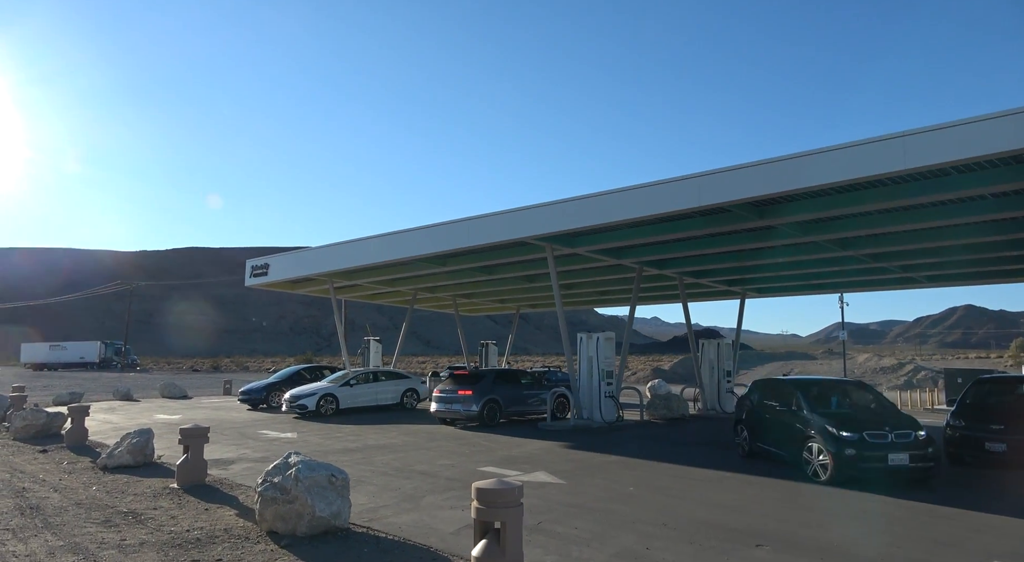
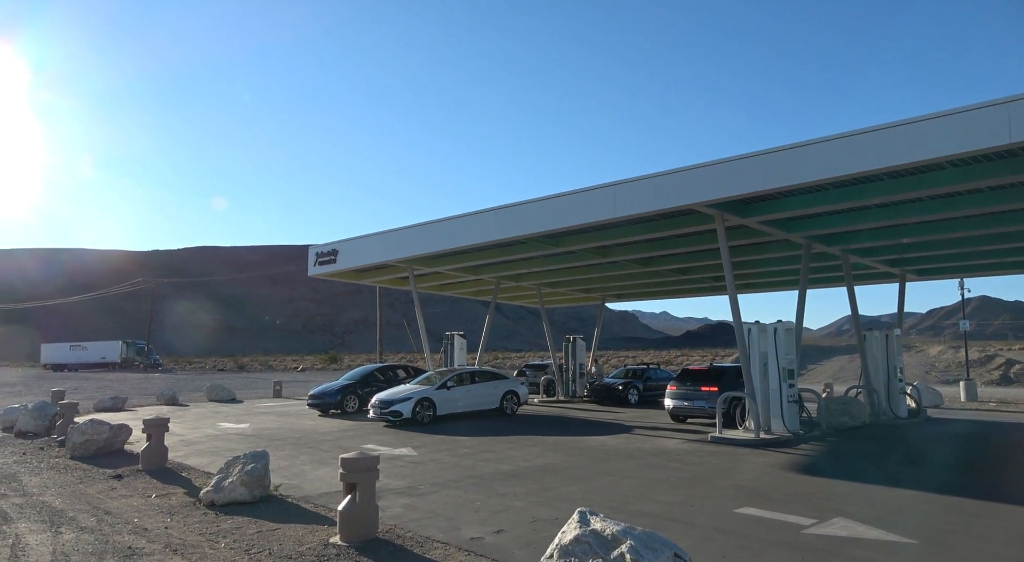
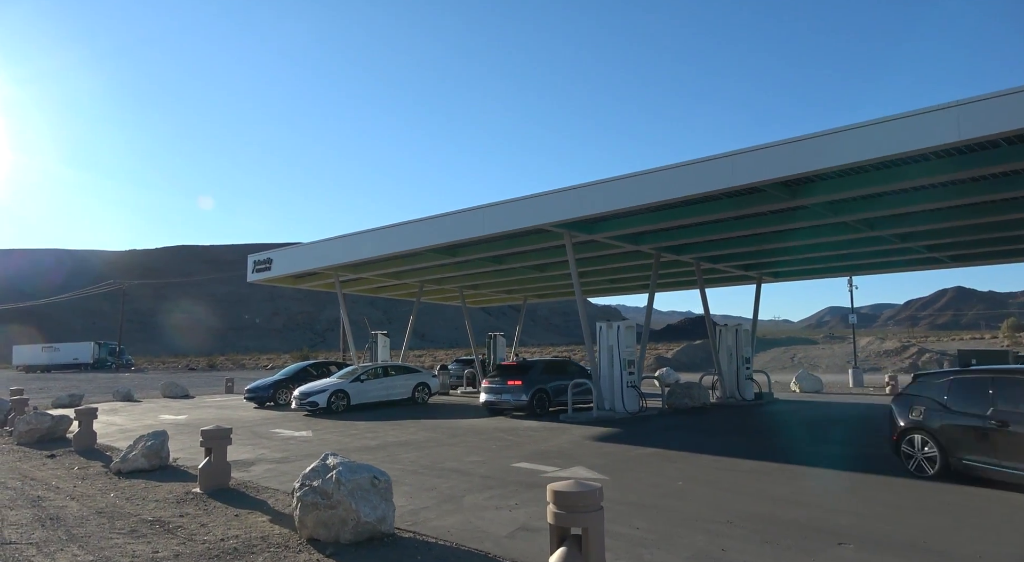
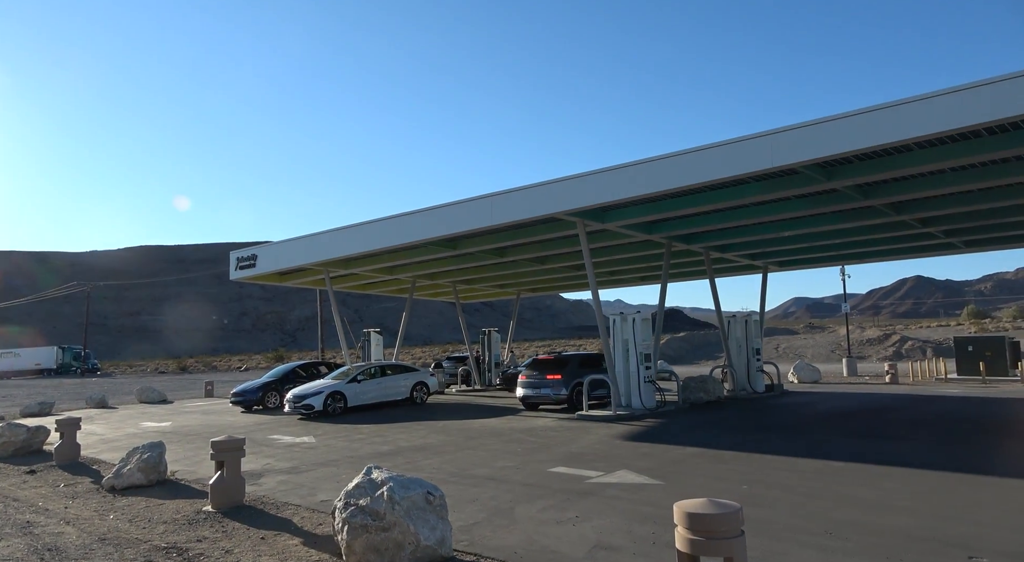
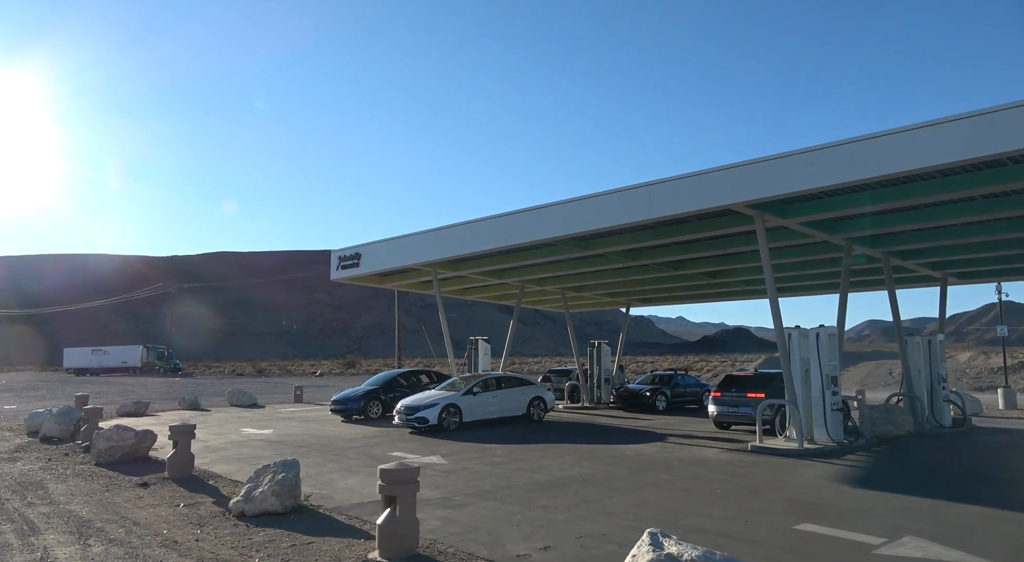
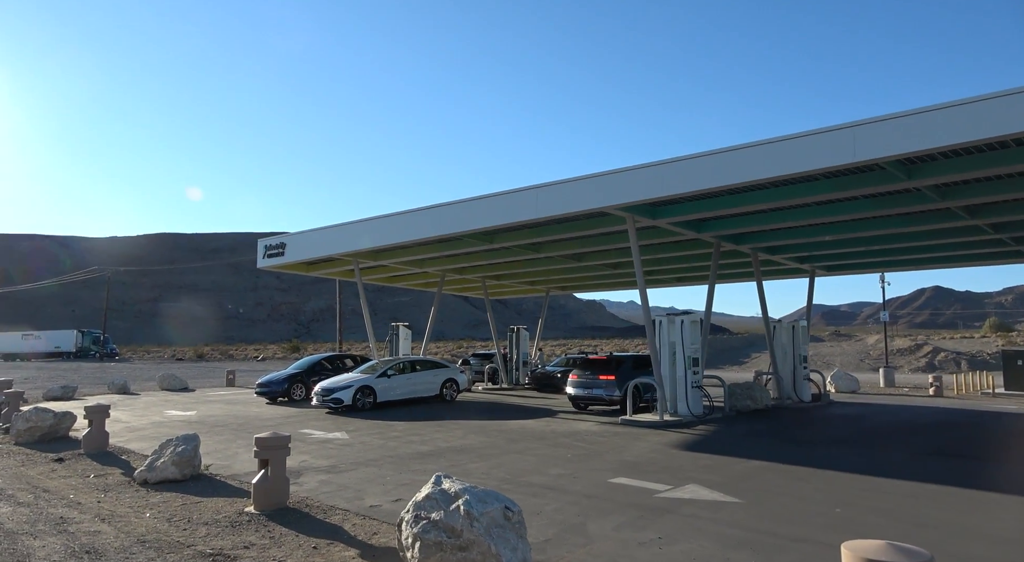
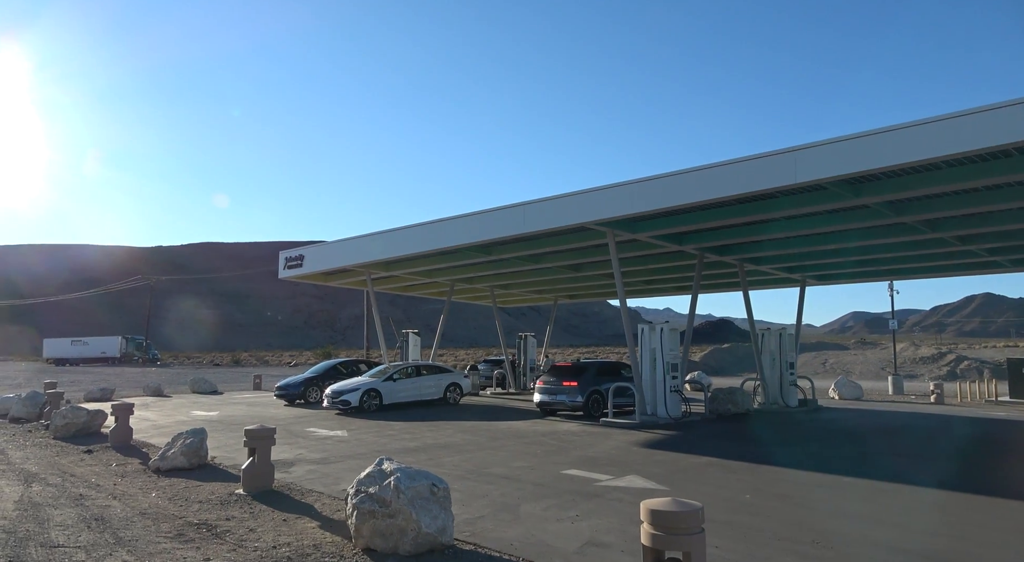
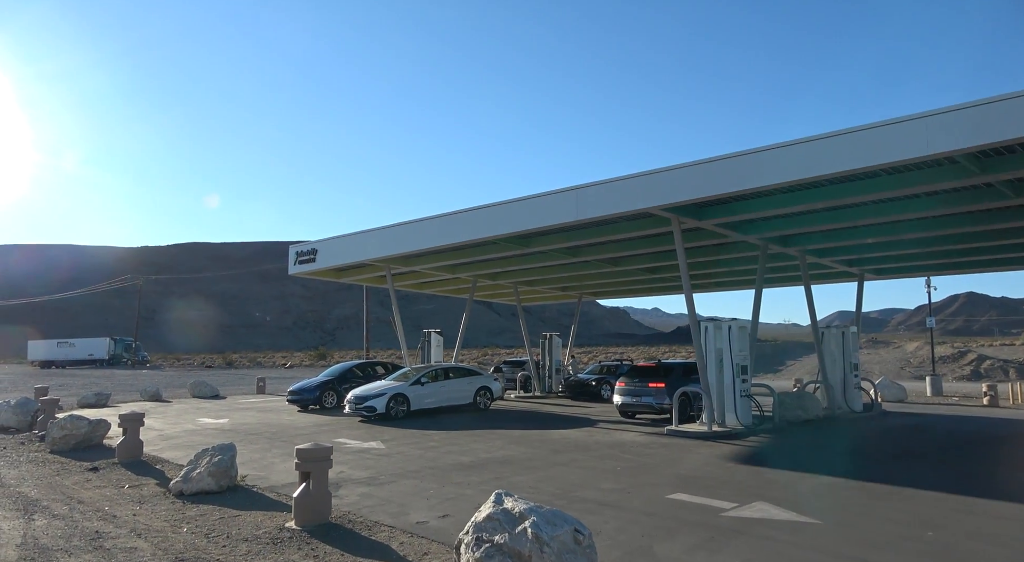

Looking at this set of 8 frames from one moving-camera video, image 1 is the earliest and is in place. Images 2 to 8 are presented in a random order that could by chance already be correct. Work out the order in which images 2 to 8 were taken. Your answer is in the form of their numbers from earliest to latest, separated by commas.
3, 7, 4, 6, 8, 2, 5
